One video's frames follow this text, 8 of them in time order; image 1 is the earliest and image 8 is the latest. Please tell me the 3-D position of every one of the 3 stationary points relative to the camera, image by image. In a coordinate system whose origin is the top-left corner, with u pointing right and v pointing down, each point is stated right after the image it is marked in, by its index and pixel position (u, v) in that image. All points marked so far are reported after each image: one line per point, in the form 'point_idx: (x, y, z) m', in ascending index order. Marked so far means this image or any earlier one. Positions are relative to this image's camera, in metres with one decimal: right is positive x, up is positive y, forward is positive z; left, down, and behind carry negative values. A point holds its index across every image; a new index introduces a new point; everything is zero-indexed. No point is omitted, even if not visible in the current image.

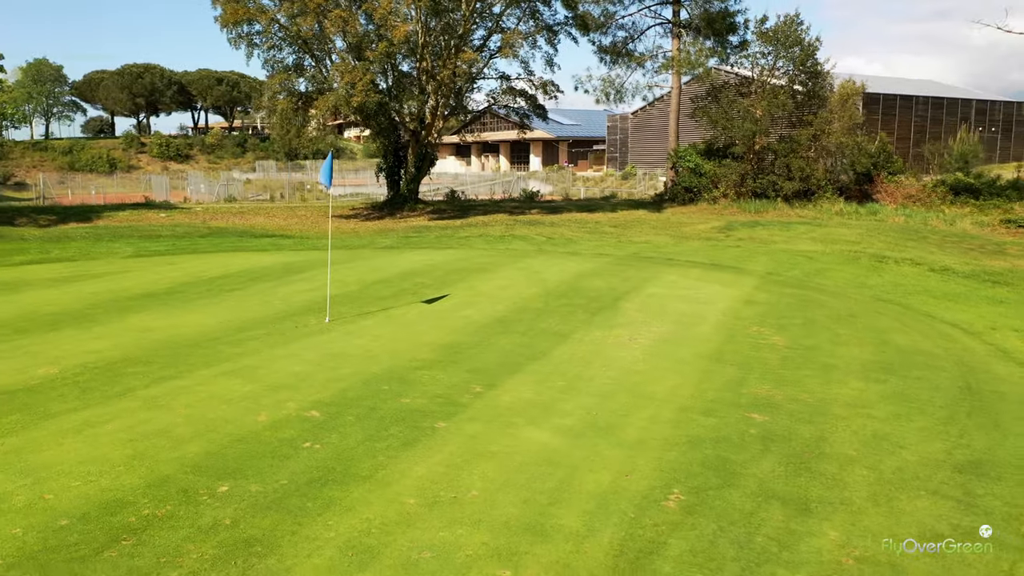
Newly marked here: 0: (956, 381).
0: (+3.9, -0.8, +7.0) m
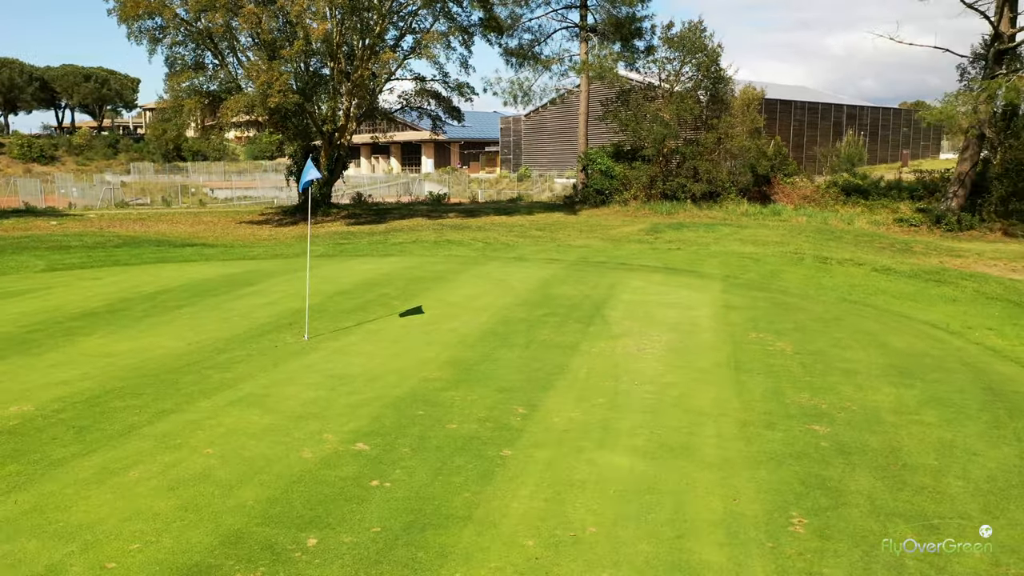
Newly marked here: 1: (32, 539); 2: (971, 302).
0: (+4.1, -0.8, +7.2) m
1: (-2.3, -1.3, +4.2) m
2: (+6.5, -0.2, +11.6) m
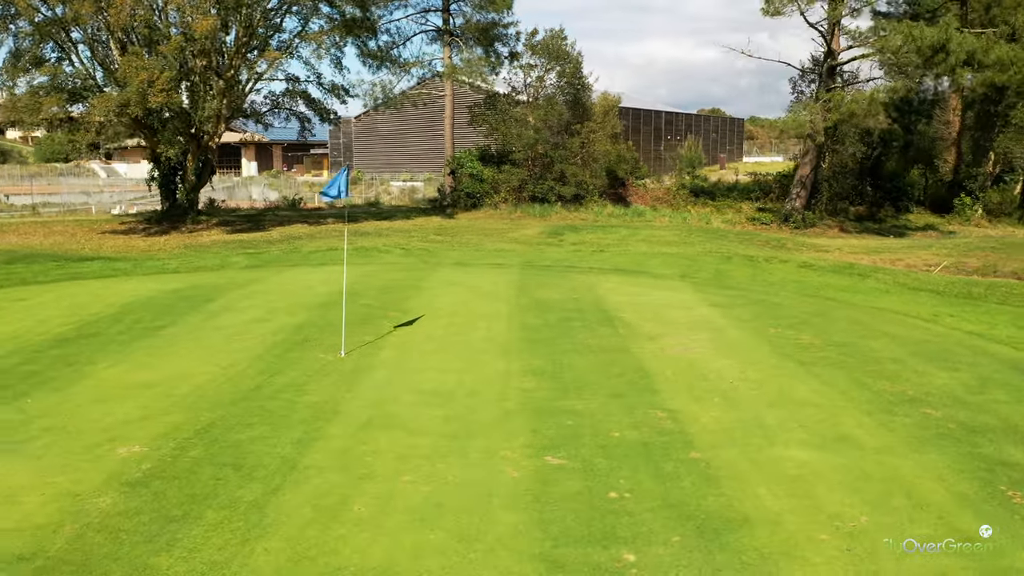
0: (+5.0, -0.7, +8.3) m
1: (-0.7, -1.4, +3.9) m
2: (+6.3, -0.1, +13.1) m
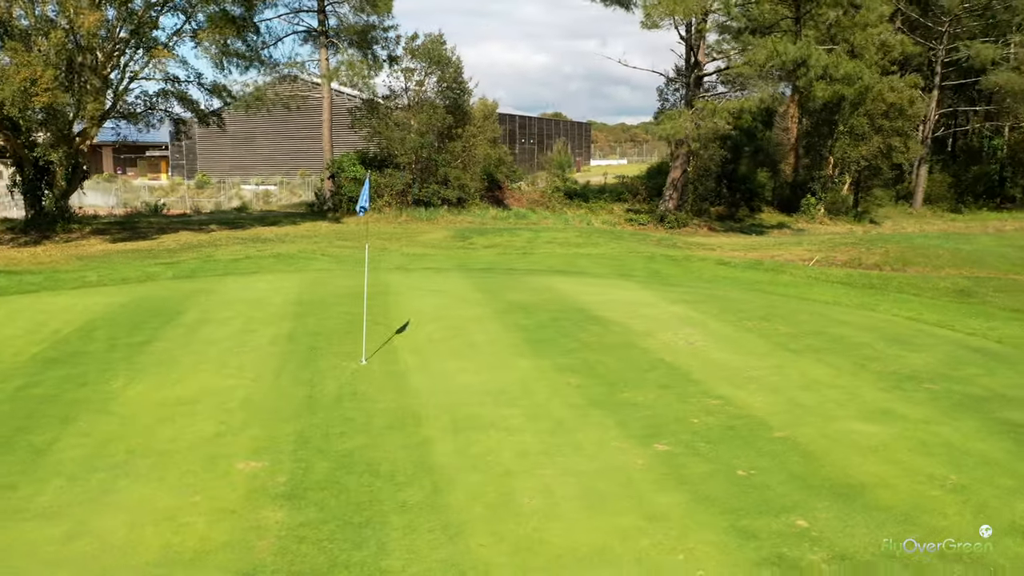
0: (+5.2, -0.6, +9.6) m
1: (+0.5, -1.4, +4.2) m
2: (+5.5, 0.0, +14.6) m
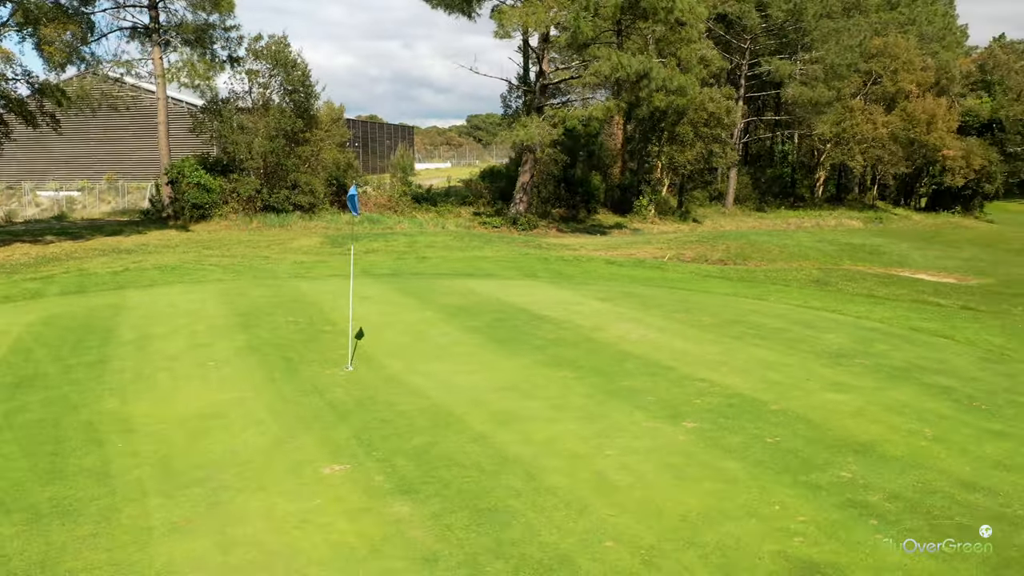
0: (+4.6, -0.5, +11.3) m
1: (+1.3, -1.4, +5.0) m
2: (+3.8, +0.2, +16.2) m
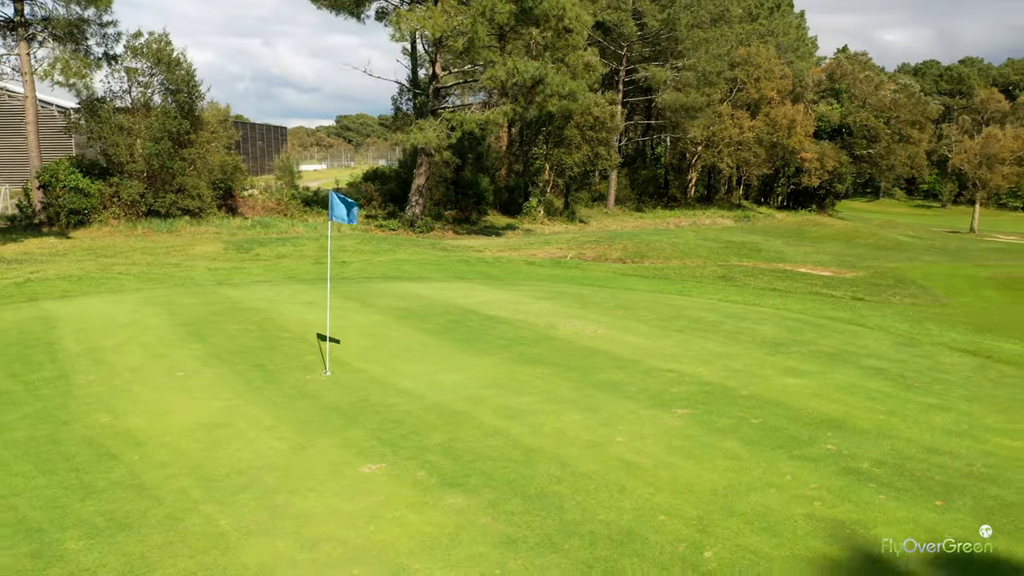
0: (+3.9, -0.4, +12.3) m
1: (+1.6, -1.4, +5.6) m
2: (+2.3, +0.2, +17.1) m
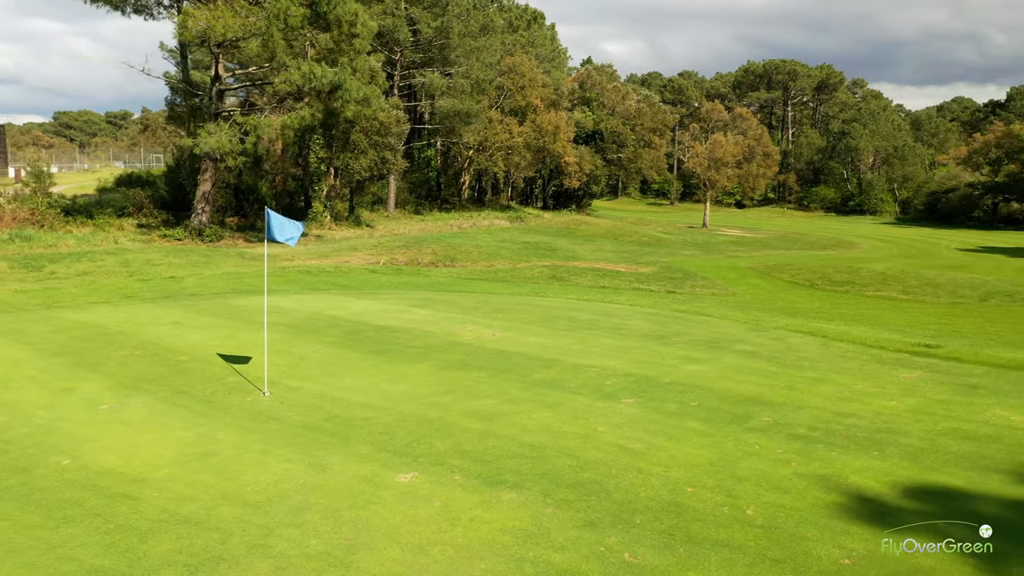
0: (+2.0, -0.4, +13.8) m
1: (+1.9, -1.4, +6.7) m
2: (-0.9, +0.1, +17.9) m
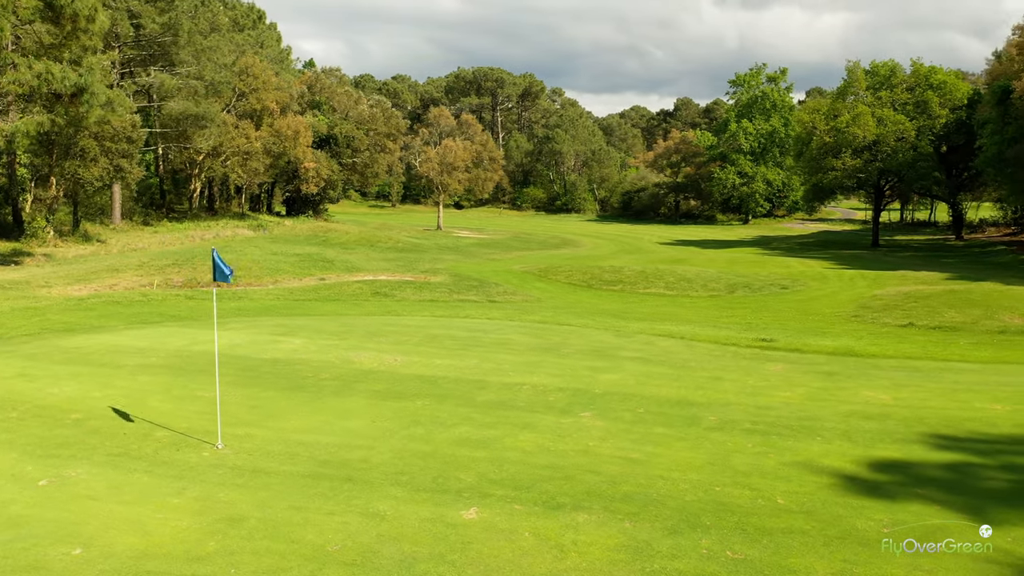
0: (-0.2, -0.7, +14.6) m
1: (+2.1, -1.6, +7.8) m
2: (-4.4, -0.3, +17.4) m
